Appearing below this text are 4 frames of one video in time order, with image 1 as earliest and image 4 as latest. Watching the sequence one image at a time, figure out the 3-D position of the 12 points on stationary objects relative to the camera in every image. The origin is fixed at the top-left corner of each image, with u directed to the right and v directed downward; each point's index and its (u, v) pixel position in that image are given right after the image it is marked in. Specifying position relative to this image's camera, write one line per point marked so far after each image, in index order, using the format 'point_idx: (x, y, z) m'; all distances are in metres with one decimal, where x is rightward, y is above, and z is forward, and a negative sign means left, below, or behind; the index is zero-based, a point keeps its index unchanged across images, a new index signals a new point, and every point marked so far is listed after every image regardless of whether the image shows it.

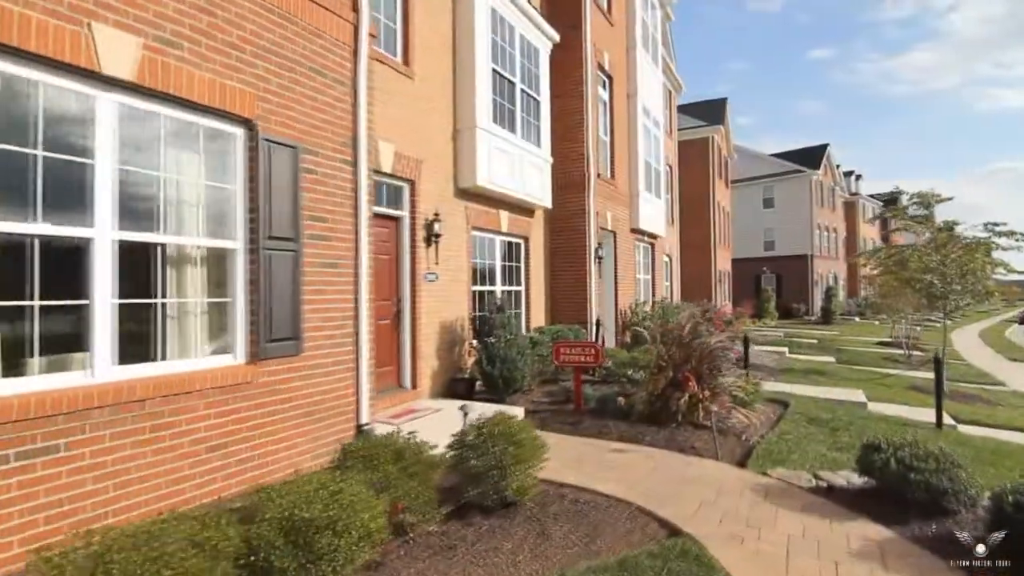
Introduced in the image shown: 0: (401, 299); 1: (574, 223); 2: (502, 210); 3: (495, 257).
0: (-1.6, -0.2, +7.5) m
1: (+1.3, +1.4, +11.4) m
2: (-0.2, +1.4, +9.7) m
3: (-0.3, +0.6, +9.7) m
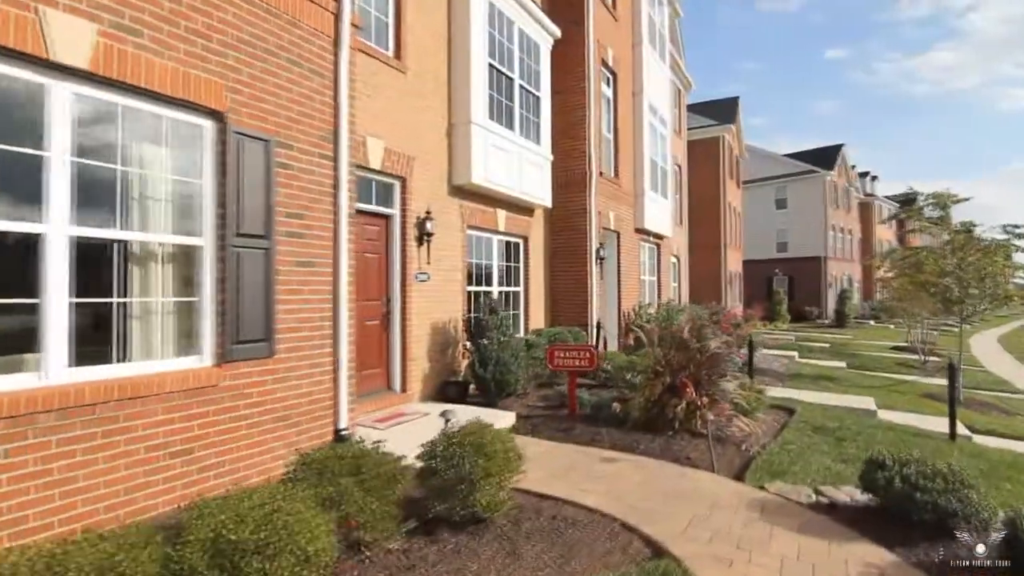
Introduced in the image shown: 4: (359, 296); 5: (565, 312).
0: (-1.7, -0.2, +7.3) m
1: (+1.3, +1.4, +11.2) m
2: (-0.2, +1.4, +9.5) m
3: (-0.3, +0.5, +9.5) m
4: (-2.0, -0.1, +6.9) m
5: (+1.1, -0.5, +11.3) m
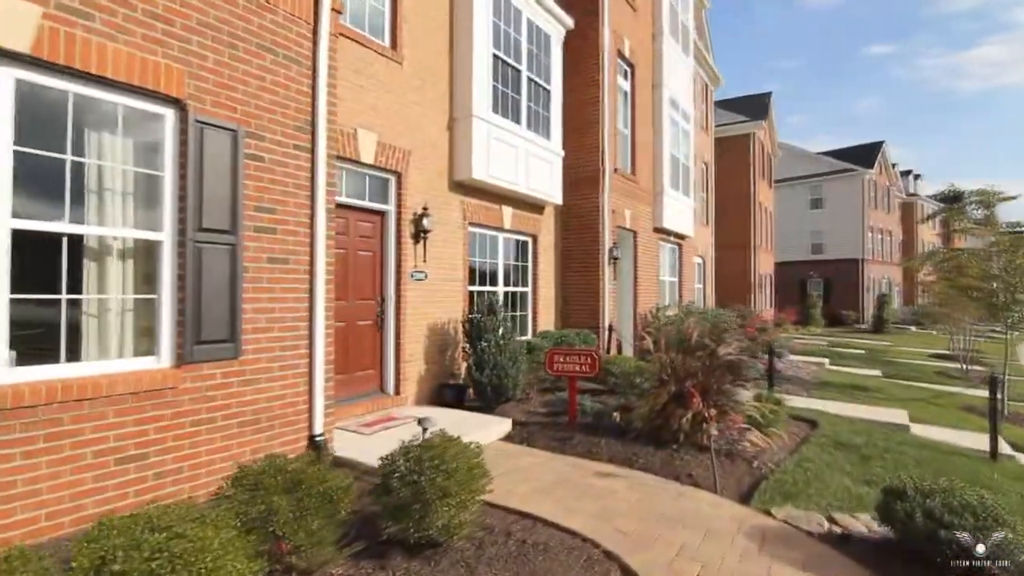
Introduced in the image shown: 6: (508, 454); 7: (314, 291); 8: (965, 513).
0: (-1.7, -0.1, +7.1) m
1: (+1.5, +1.3, +10.7) m
2: (-0.1, +1.4, +9.1) m
3: (-0.2, +0.5, +9.1) m
4: (-2.0, -0.1, +6.7) m
5: (+1.3, -0.5, +10.9) m
6: (-0.1, -1.8, +5.8) m
7: (-1.8, 0.0, +4.9) m
8: (+2.9, -1.5, +3.4) m
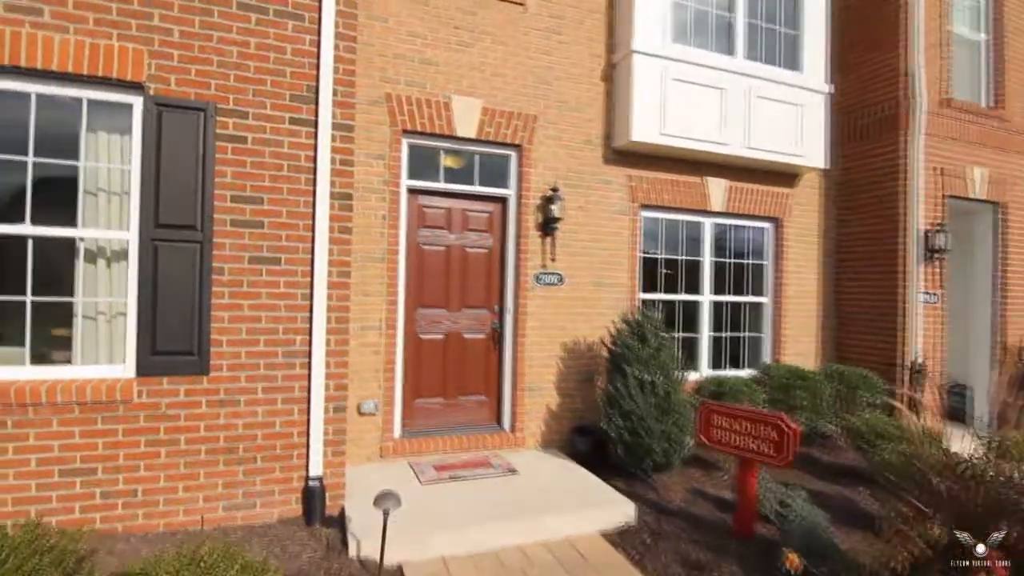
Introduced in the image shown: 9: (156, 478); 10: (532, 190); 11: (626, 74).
0: (-0.1, -0.2, +5.6) m
1: (+4.7, +1.2, +6.7) m
2: (+2.4, +1.3, +6.3) m
3: (+2.3, +0.4, +6.4) m
4: (-0.6, -0.1, +5.5) m
5: (+4.6, -0.7, +7.0) m
6: (+0.4, -1.9, +3.6) m
7: (-1.5, -0.1, +3.9) m
8: (+1.5, -1.6, 0.0) m
9: (-2.4, -1.3, +3.6) m
10: (+0.2, +1.0, +5.5) m
11: (+1.2, +2.3, +5.6) m
